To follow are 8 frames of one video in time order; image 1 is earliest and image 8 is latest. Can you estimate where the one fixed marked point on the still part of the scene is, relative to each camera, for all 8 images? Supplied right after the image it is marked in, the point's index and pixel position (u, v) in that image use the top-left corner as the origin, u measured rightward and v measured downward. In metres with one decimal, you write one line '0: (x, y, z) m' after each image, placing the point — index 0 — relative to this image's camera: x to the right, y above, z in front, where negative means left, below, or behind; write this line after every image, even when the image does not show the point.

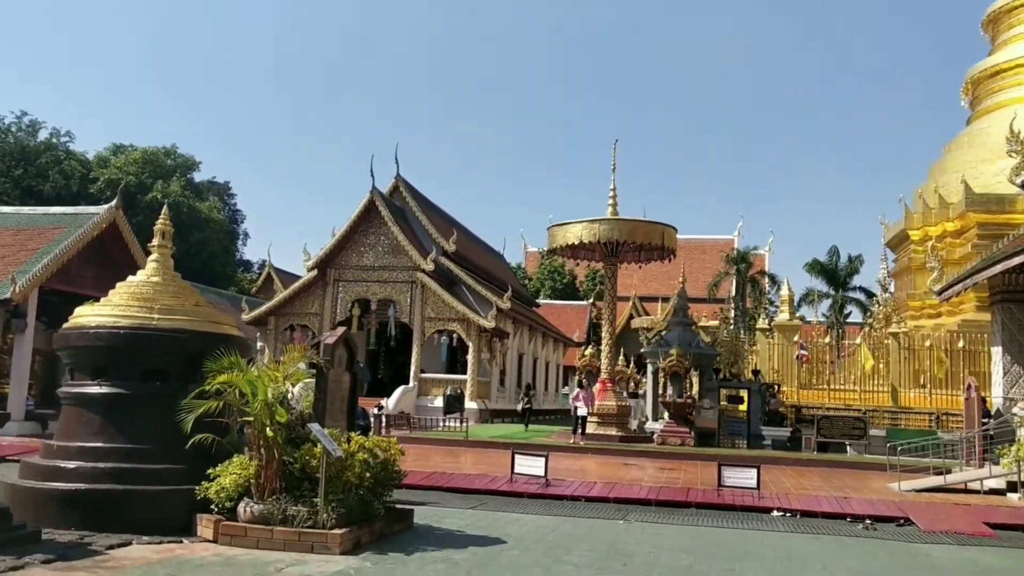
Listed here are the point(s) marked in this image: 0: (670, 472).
0: (+1.6, -1.9, +9.7) m
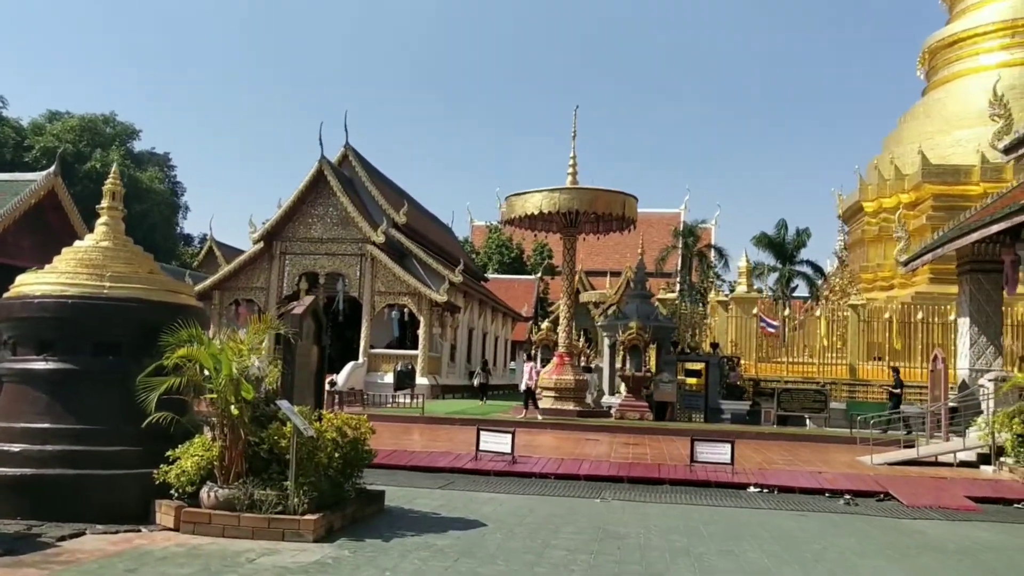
0: (+1.2, -1.6, +9.5) m
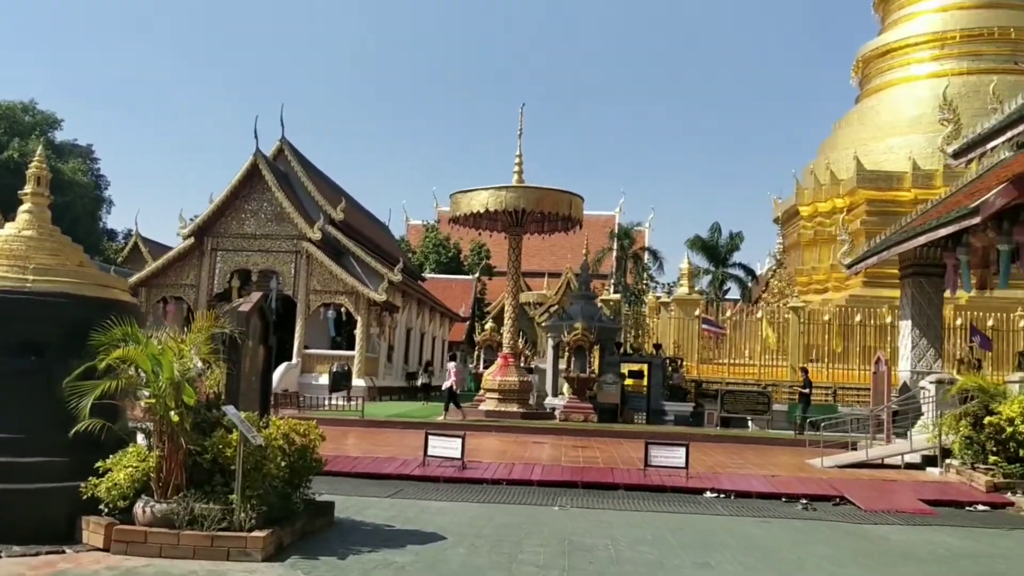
0: (+0.7, -1.6, +9.3) m
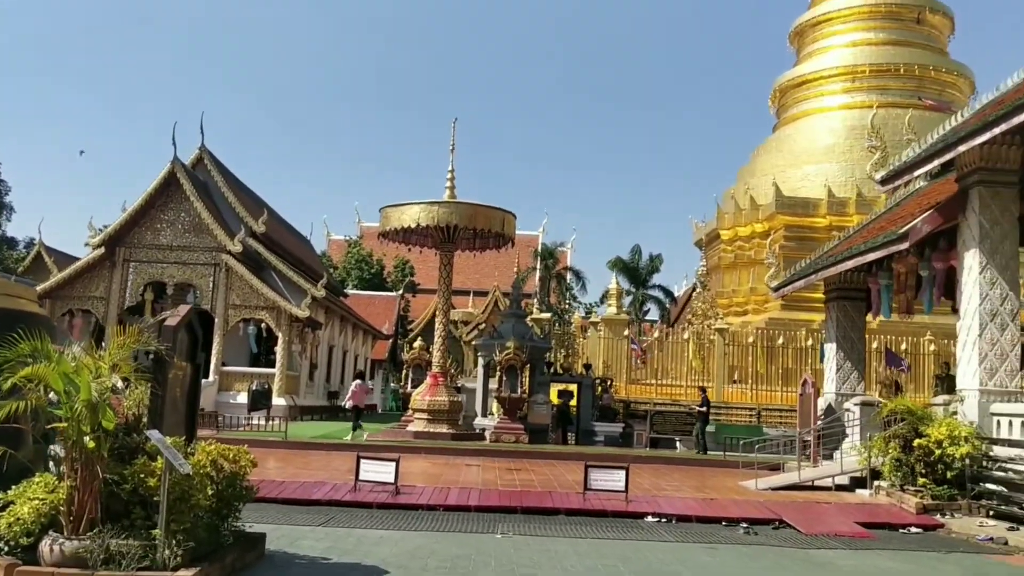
0: (0.0, -1.8, +9.1) m
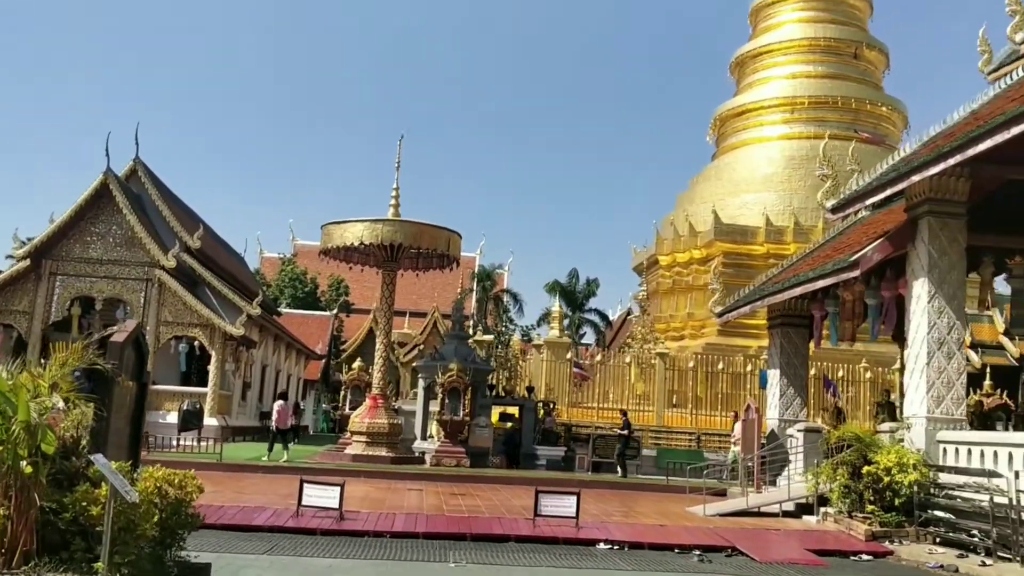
0: (-0.5, -2.0, +8.8) m
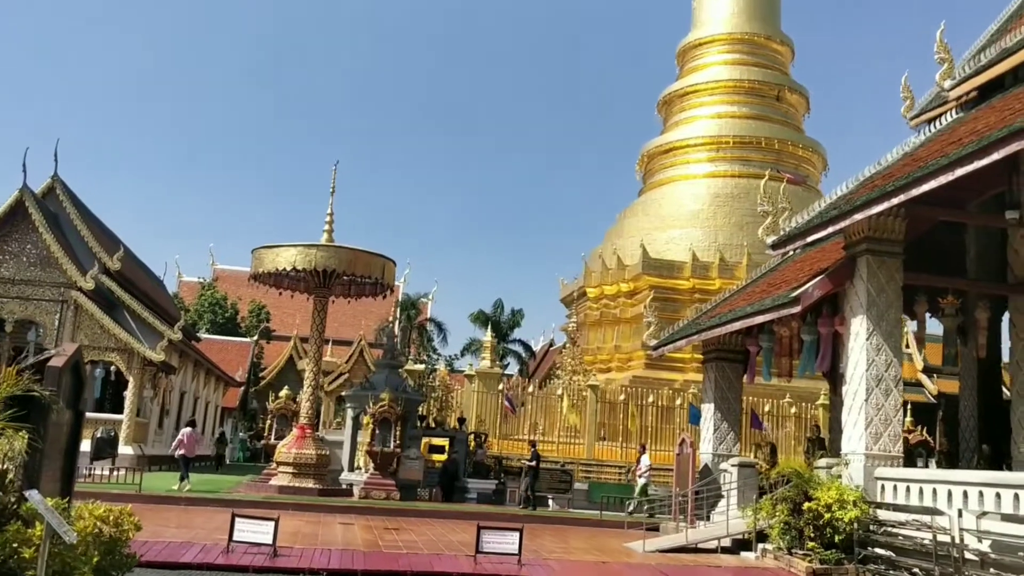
0: (-1.0, -2.2, +8.6) m
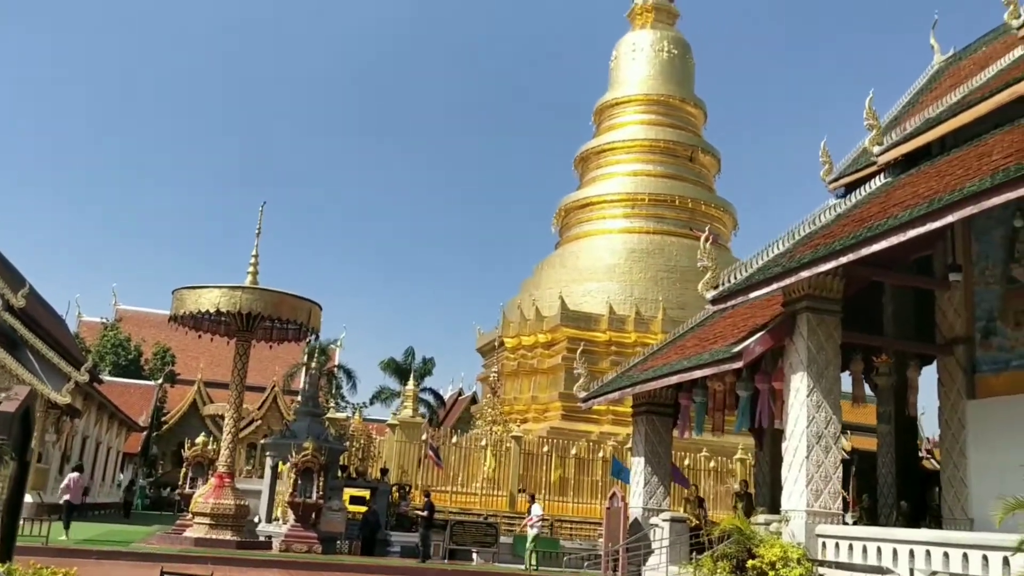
0: (-1.6, -2.6, +8.2) m
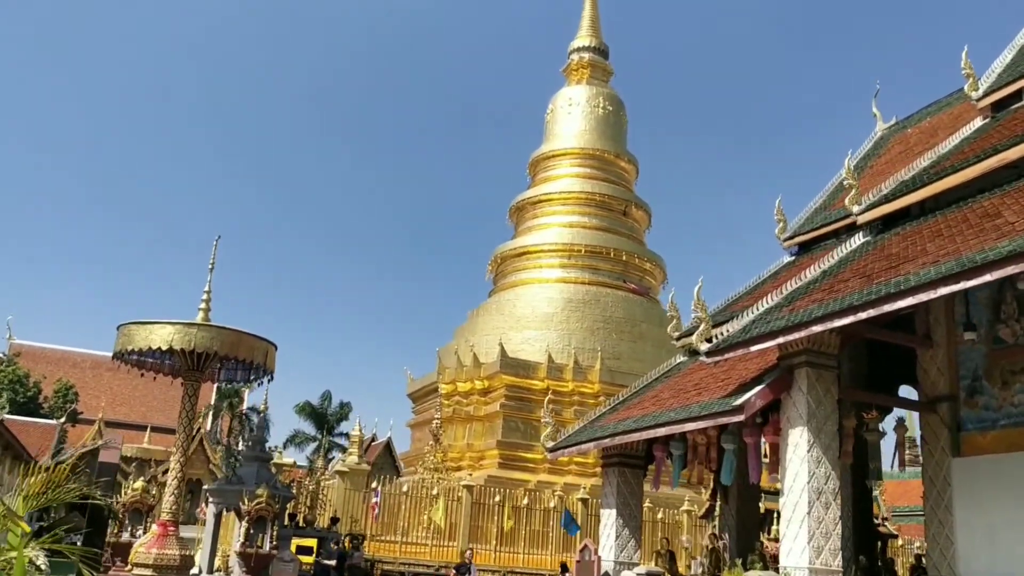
0: (-1.7, -2.9, +7.8) m
